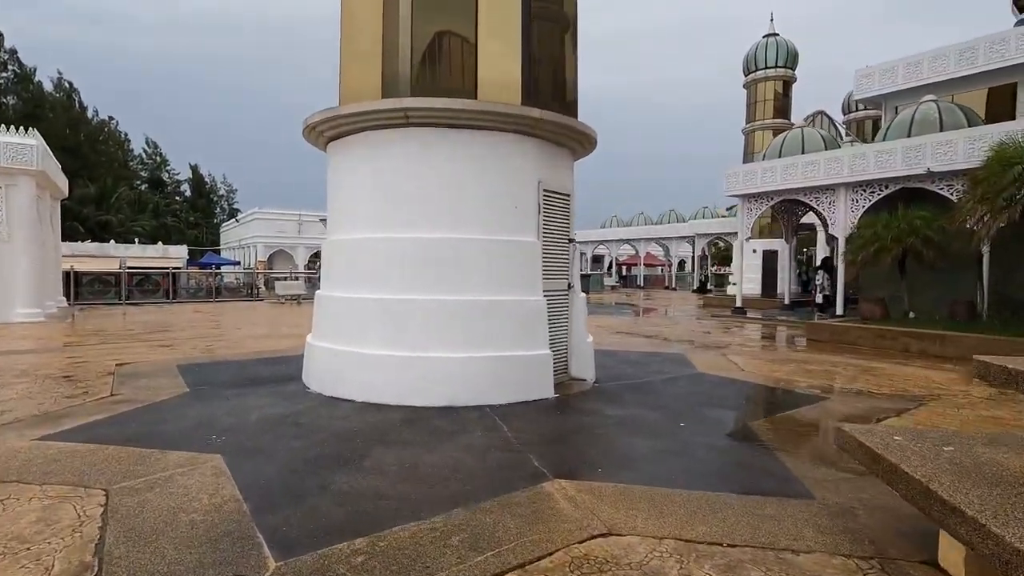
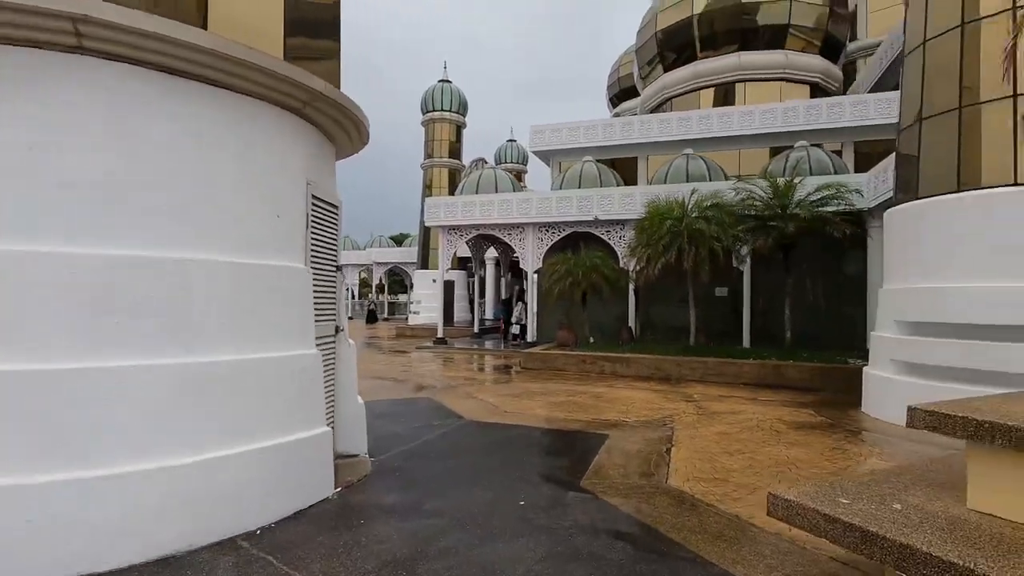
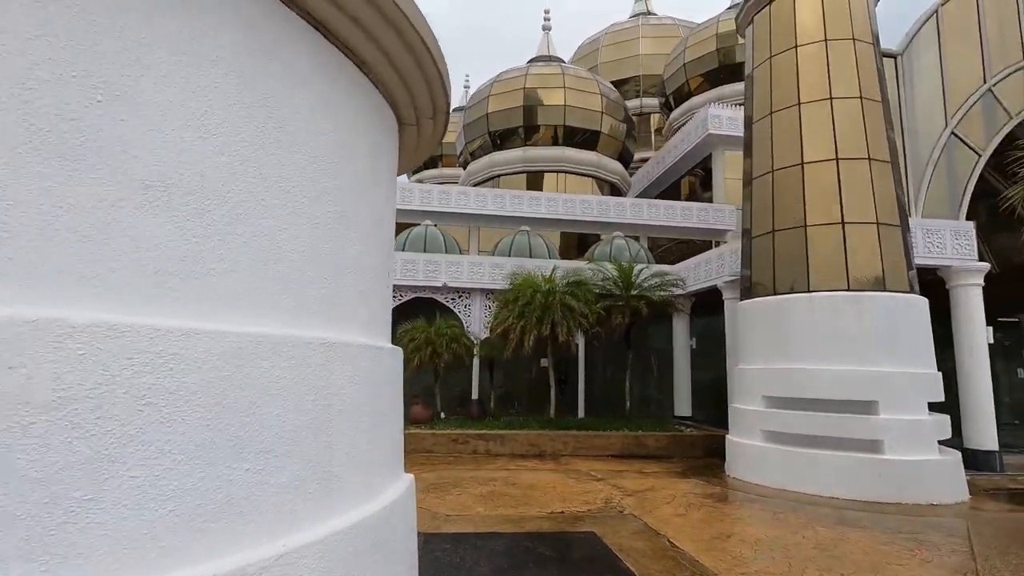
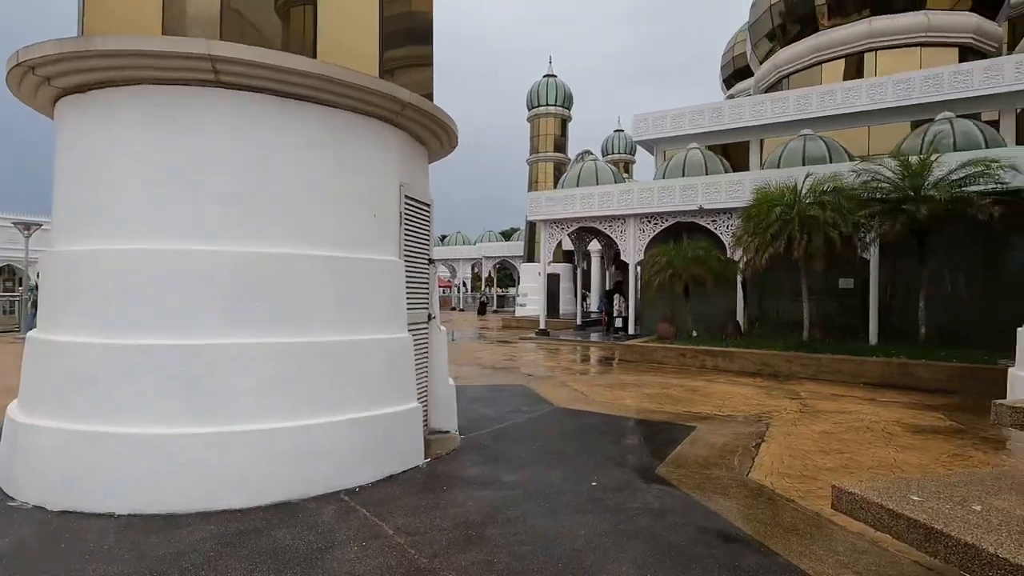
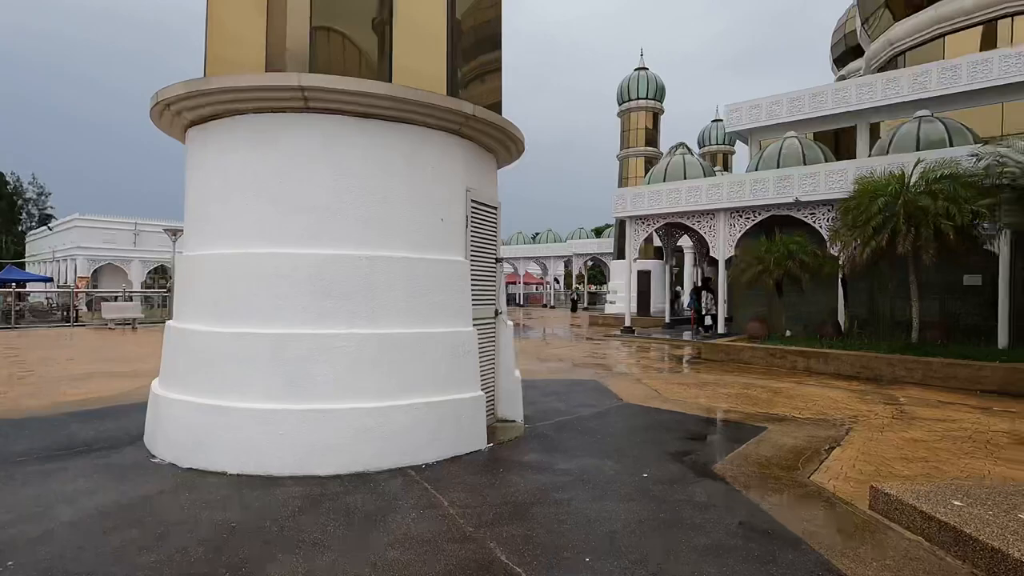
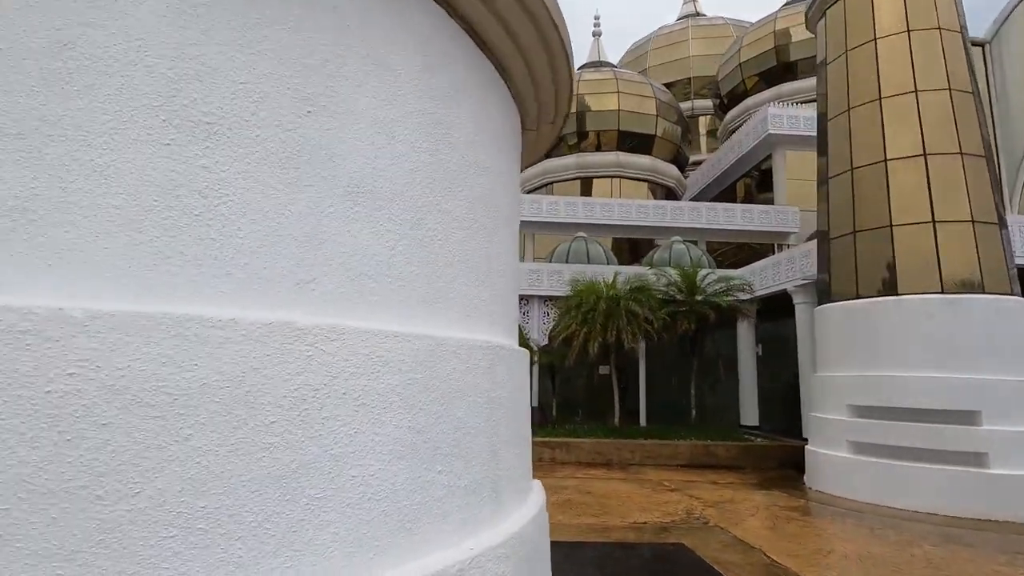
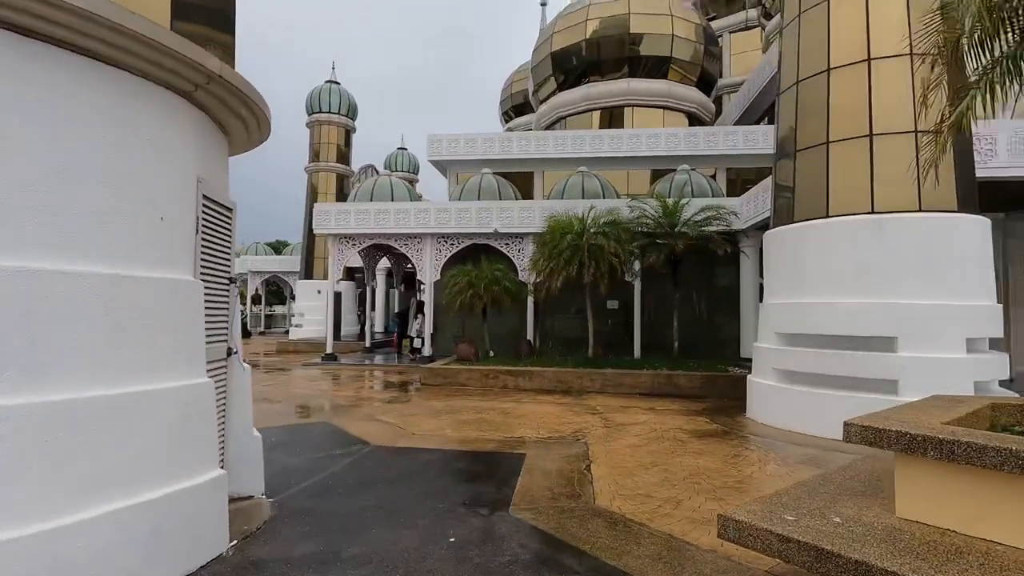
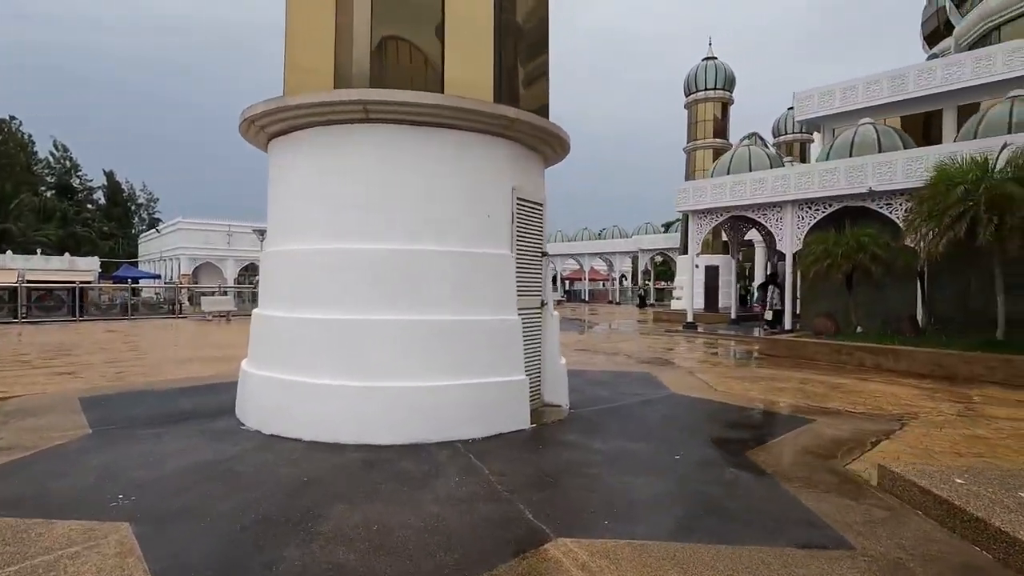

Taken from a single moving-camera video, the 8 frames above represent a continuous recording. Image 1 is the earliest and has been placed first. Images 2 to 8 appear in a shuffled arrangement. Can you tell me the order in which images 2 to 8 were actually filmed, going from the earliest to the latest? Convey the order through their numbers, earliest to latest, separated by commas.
8, 5, 4, 2, 7, 3, 6
